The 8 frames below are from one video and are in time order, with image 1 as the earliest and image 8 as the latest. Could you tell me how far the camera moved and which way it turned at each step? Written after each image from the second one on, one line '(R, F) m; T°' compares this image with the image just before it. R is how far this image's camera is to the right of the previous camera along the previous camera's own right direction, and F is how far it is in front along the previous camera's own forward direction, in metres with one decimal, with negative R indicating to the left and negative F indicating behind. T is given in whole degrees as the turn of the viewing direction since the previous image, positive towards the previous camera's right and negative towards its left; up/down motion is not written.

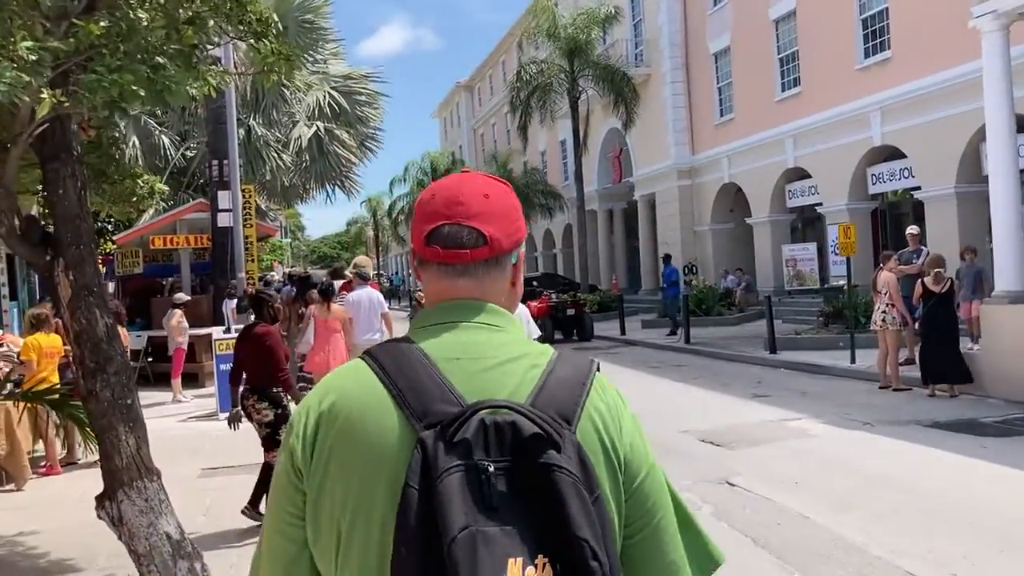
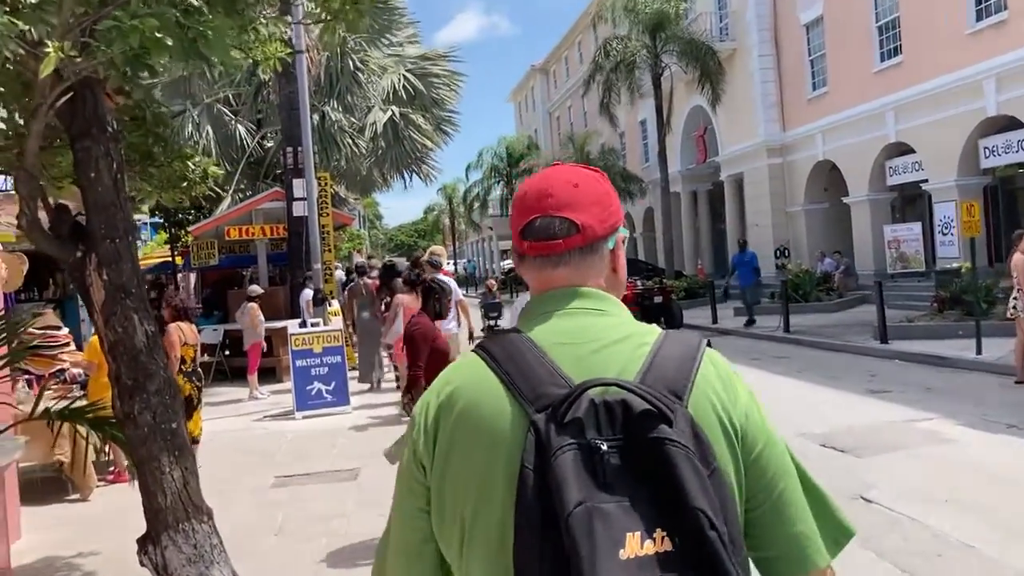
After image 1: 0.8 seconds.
(-0.2, +0.8) m; -4°
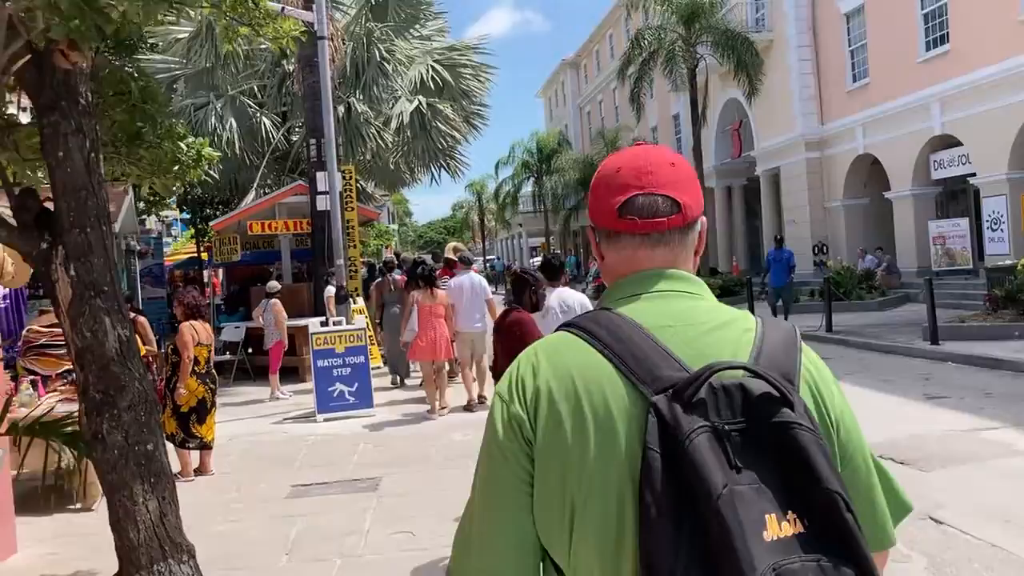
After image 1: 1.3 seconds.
(0.0, +0.5) m; -2°
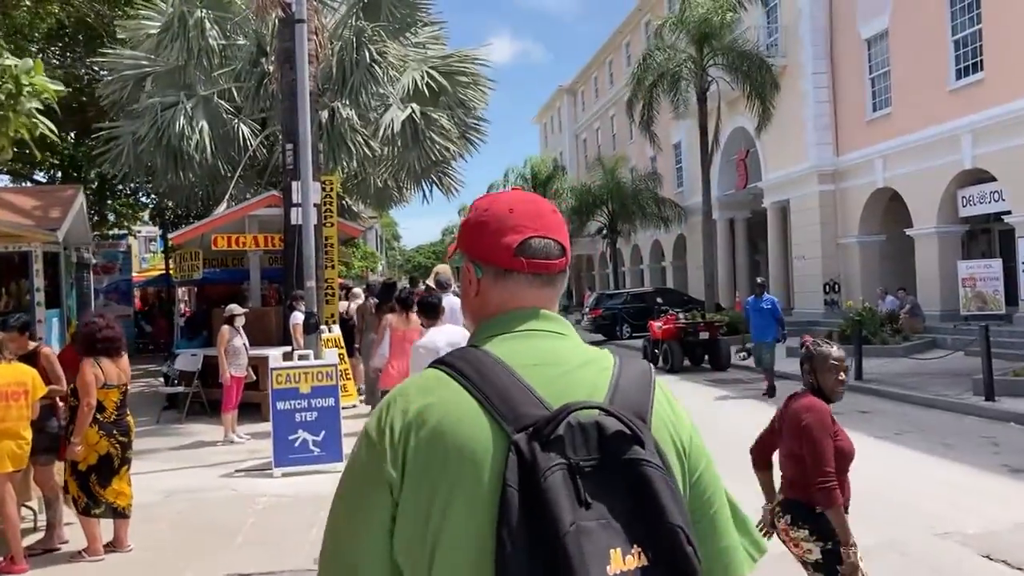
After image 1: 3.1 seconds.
(-0.1, +1.7) m; +1°
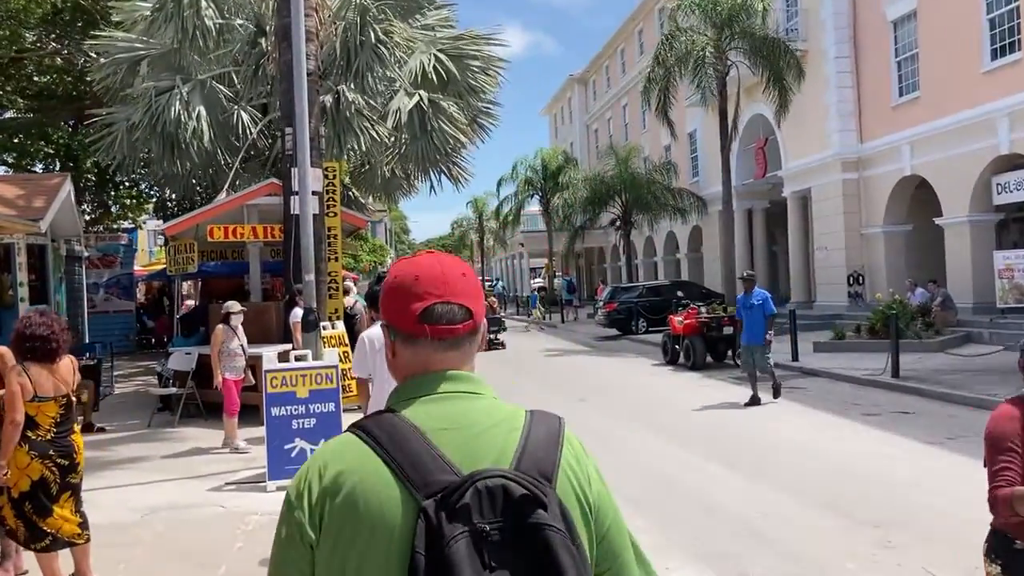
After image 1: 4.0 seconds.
(-0.1, +0.8) m; -1°
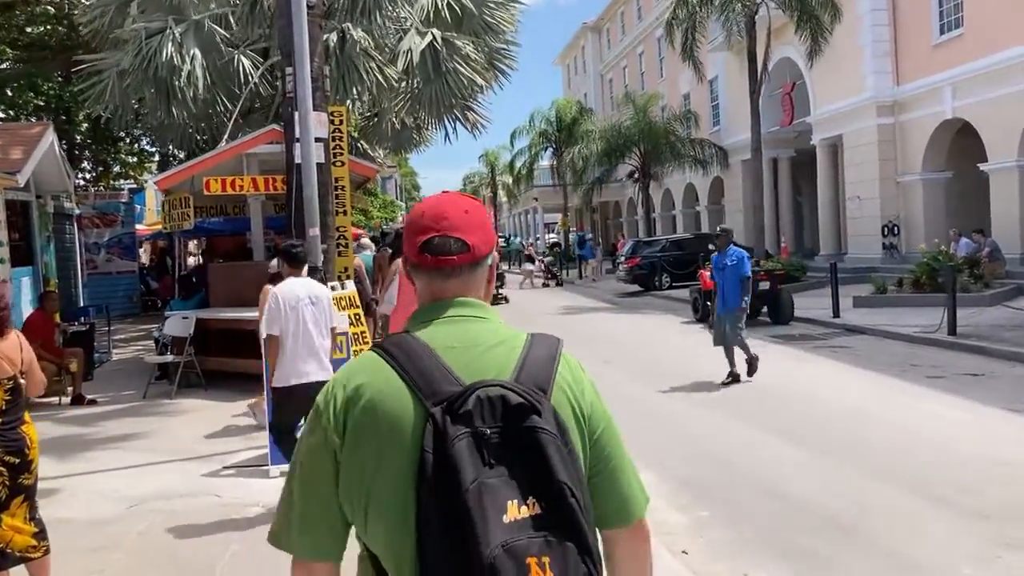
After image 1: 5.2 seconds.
(-0.2, +1.0) m; -1°
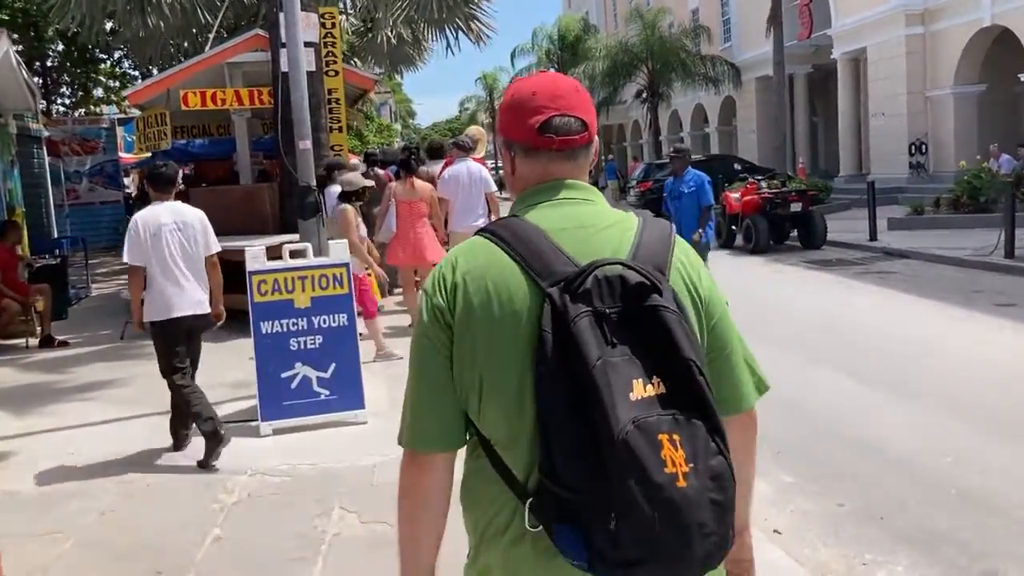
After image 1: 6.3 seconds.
(-0.2, +1.1) m; 0°
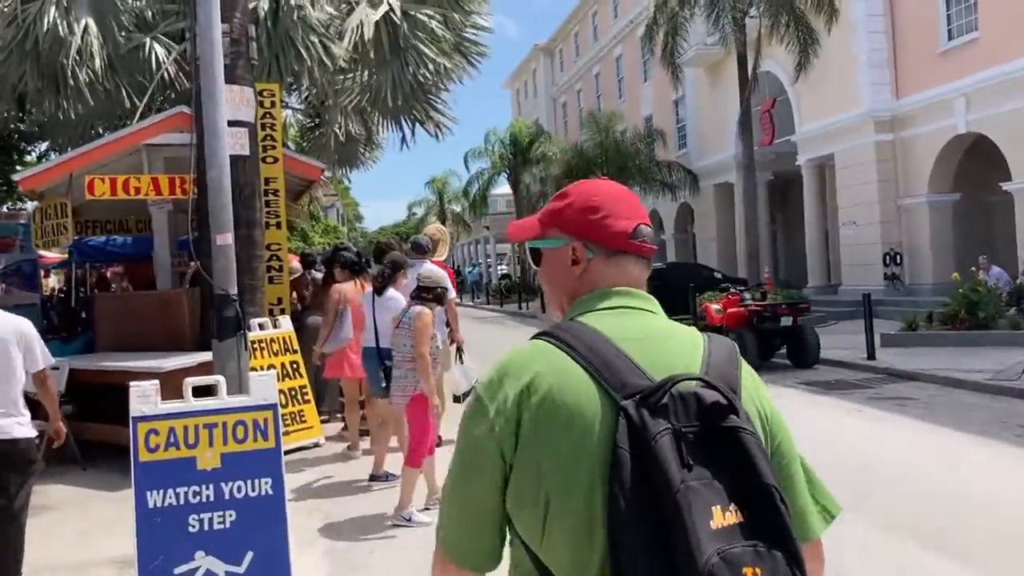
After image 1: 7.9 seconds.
(-0.2, +1.6) m; +3°
